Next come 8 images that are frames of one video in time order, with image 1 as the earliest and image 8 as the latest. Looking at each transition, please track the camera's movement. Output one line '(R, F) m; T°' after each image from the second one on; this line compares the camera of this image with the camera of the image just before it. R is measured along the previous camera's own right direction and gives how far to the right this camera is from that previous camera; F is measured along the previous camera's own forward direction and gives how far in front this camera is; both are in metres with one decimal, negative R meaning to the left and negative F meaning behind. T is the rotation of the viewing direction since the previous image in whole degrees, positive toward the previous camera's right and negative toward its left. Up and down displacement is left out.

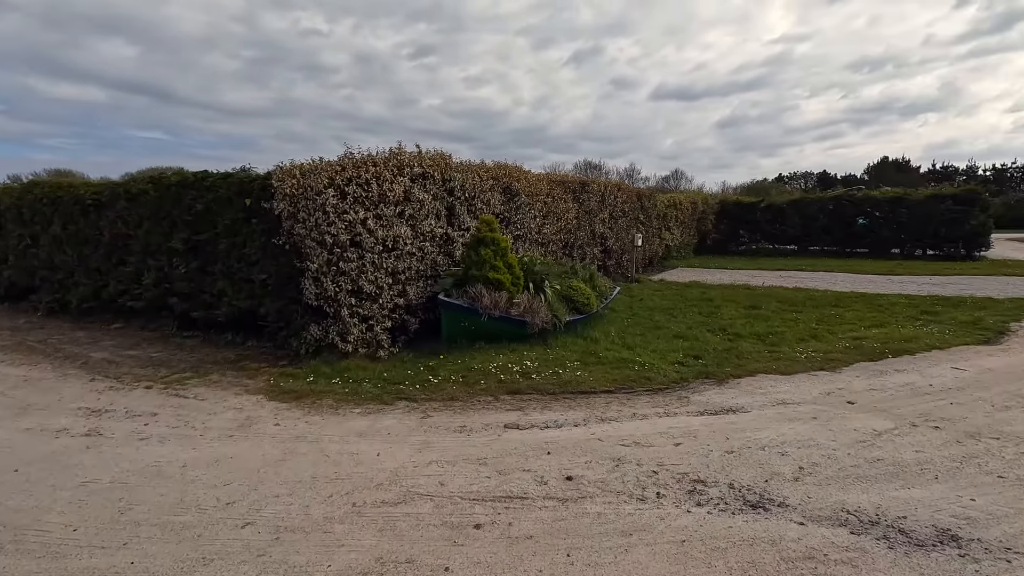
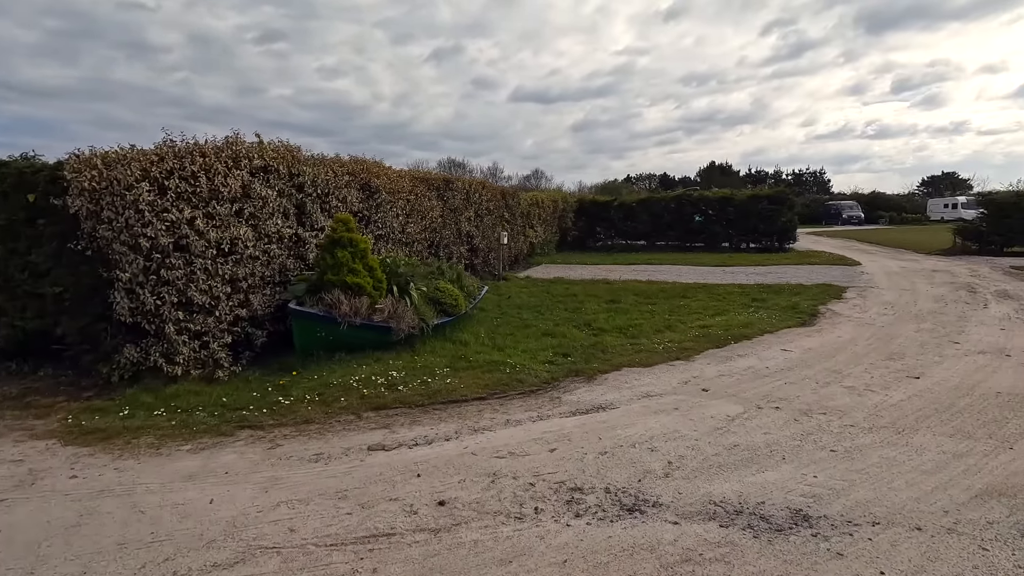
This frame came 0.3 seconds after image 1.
(+0.1, +0.4) m; +14°
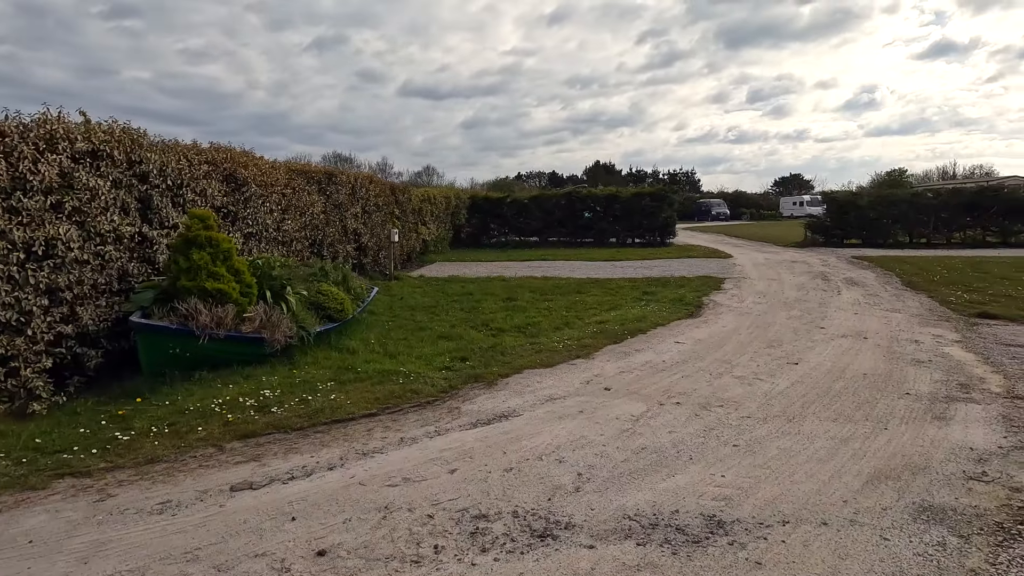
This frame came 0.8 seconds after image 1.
(0.0, +0.5) m; +11°
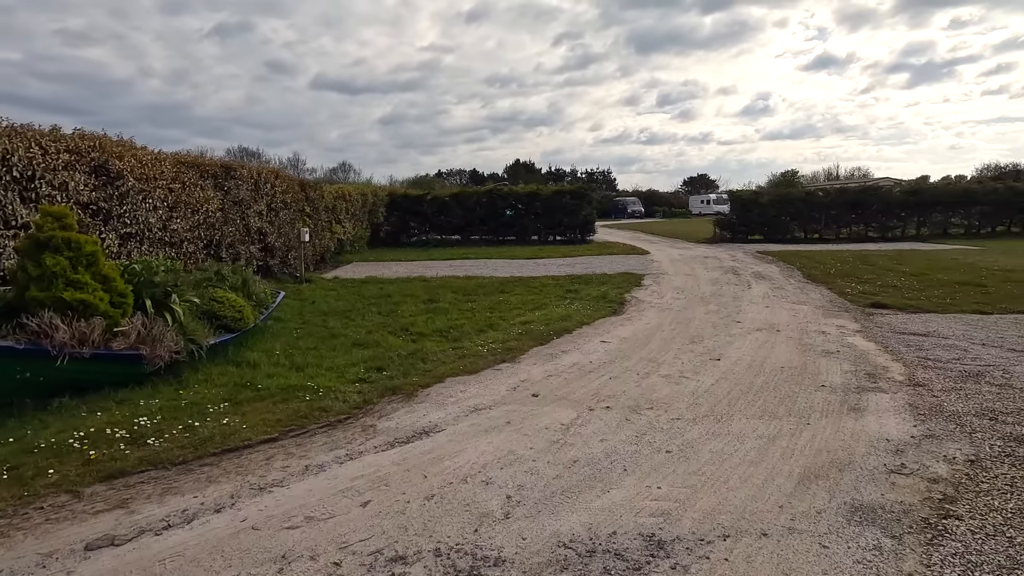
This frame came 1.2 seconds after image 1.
(0.0, +0.4) m; +8°
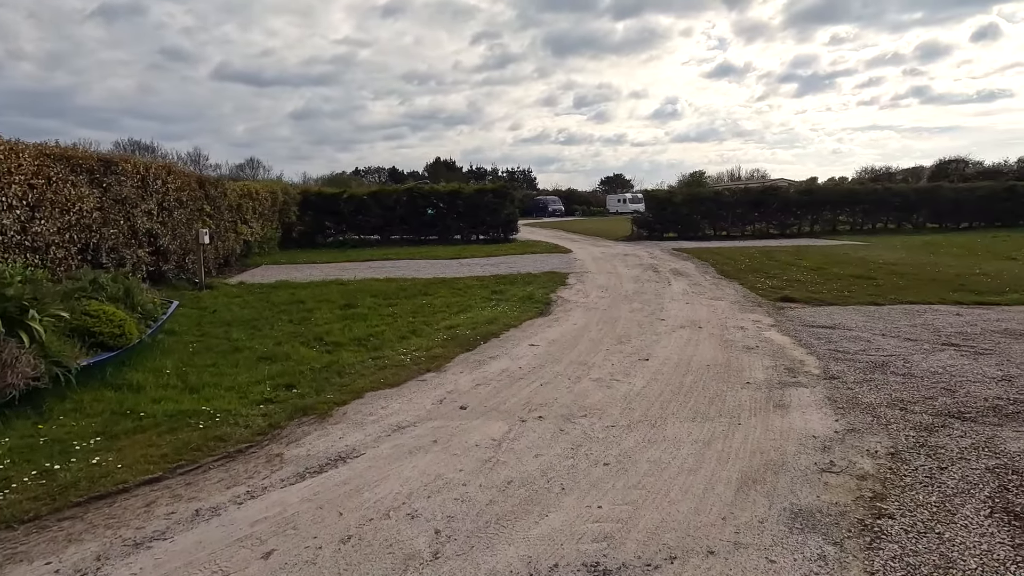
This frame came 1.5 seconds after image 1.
(0.0, +0.4) m; +8°
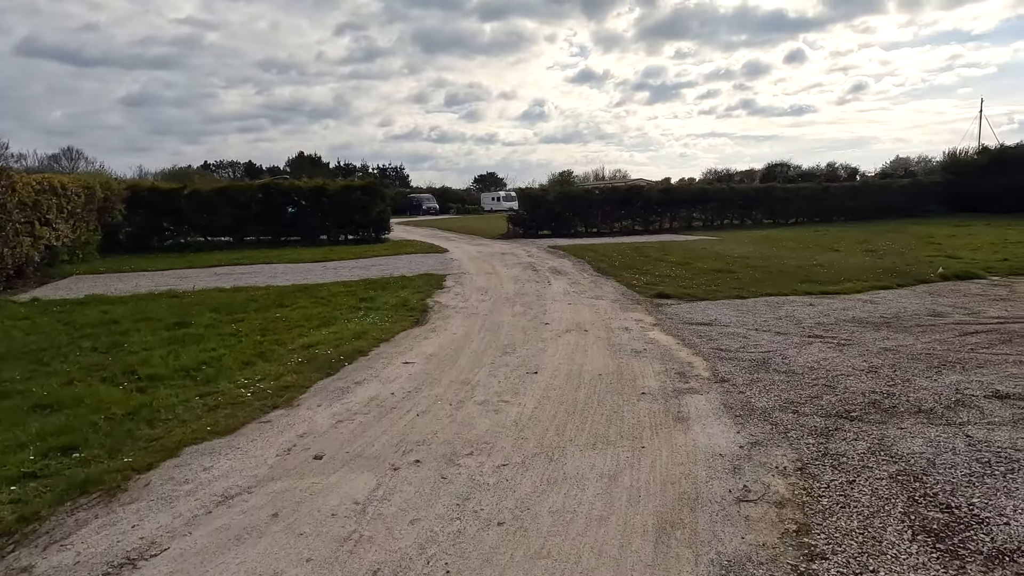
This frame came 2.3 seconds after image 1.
(+0.1, +0.9) m; +13°
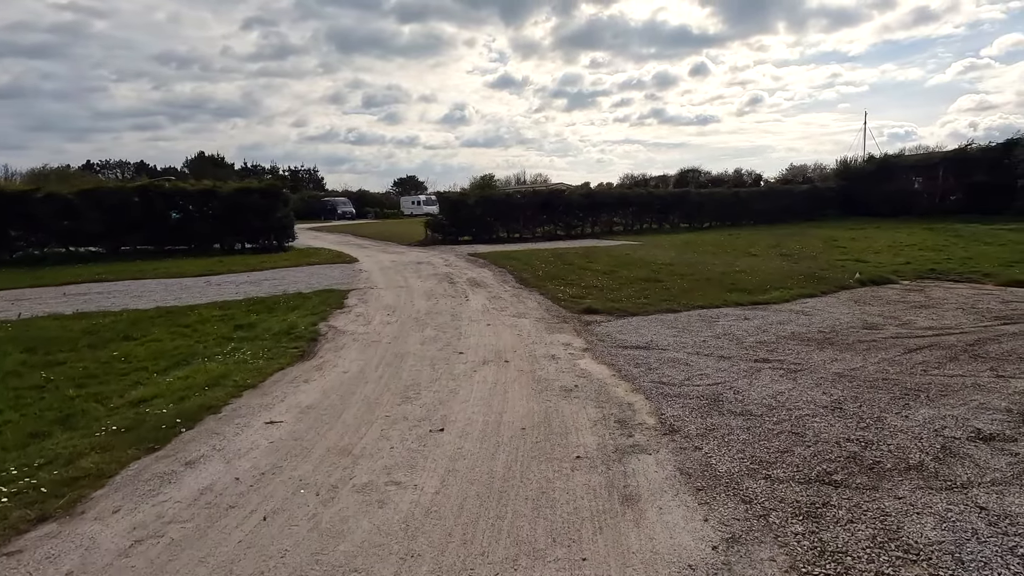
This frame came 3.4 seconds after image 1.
(+0.3, +1.4) m; +8°
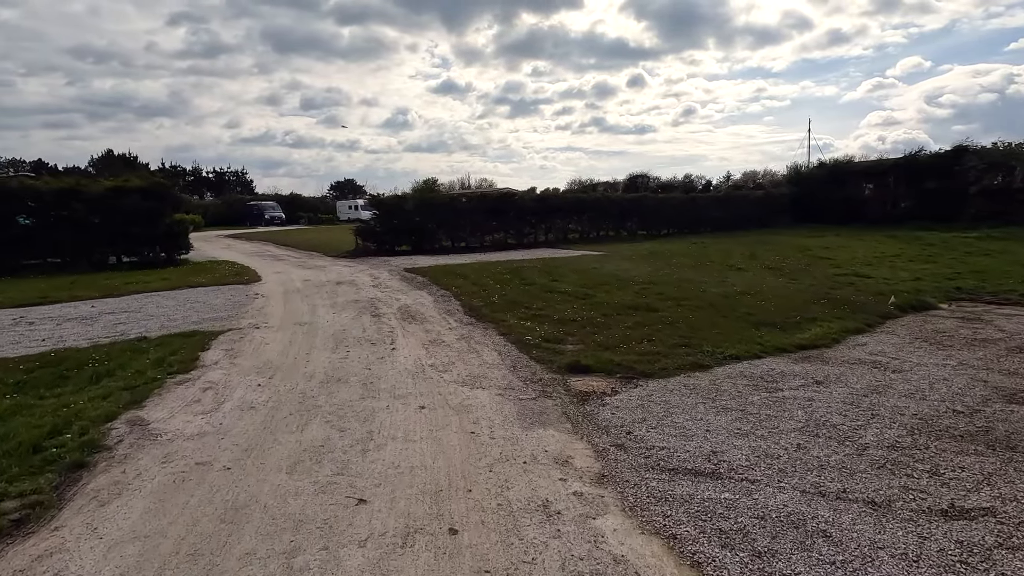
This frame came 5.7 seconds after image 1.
(0.0, +3.8) m; +6°
